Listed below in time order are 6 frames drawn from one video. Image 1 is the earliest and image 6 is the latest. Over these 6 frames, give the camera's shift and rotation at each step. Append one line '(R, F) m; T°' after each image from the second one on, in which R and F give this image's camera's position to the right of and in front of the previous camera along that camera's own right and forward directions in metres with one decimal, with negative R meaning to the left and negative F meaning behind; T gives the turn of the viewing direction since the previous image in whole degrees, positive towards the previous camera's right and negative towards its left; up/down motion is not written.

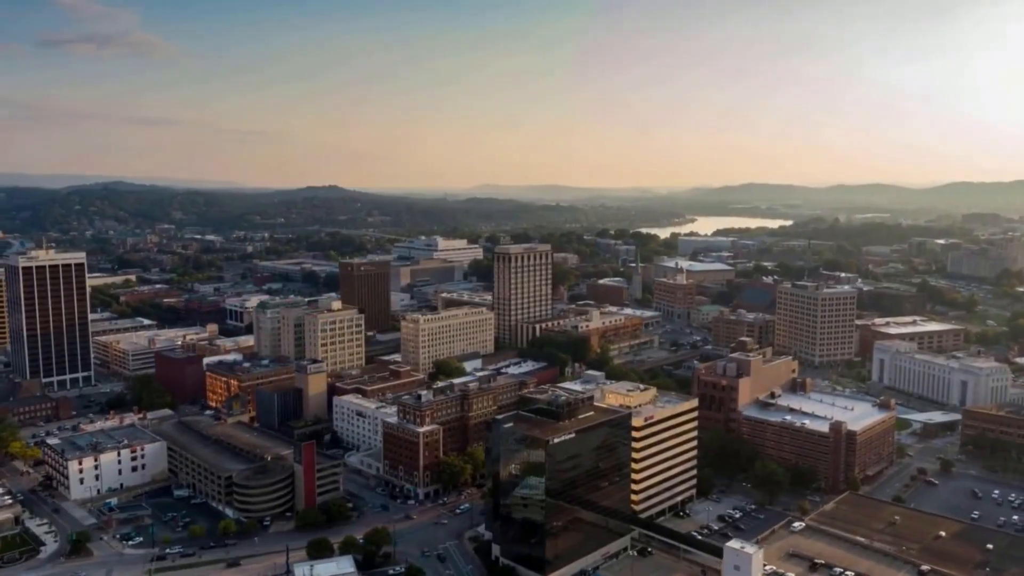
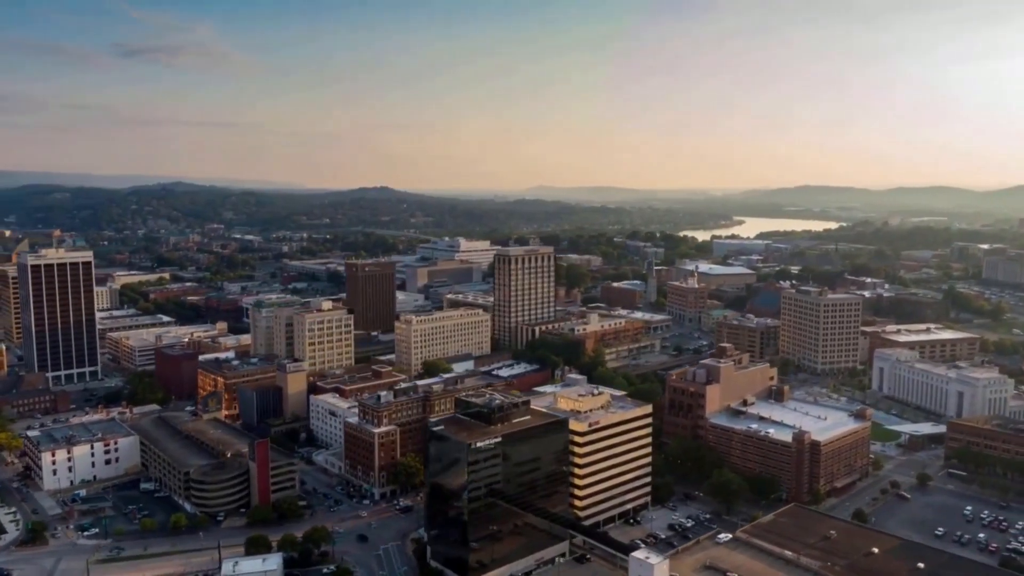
(+4.6, +0.2) m; -4°
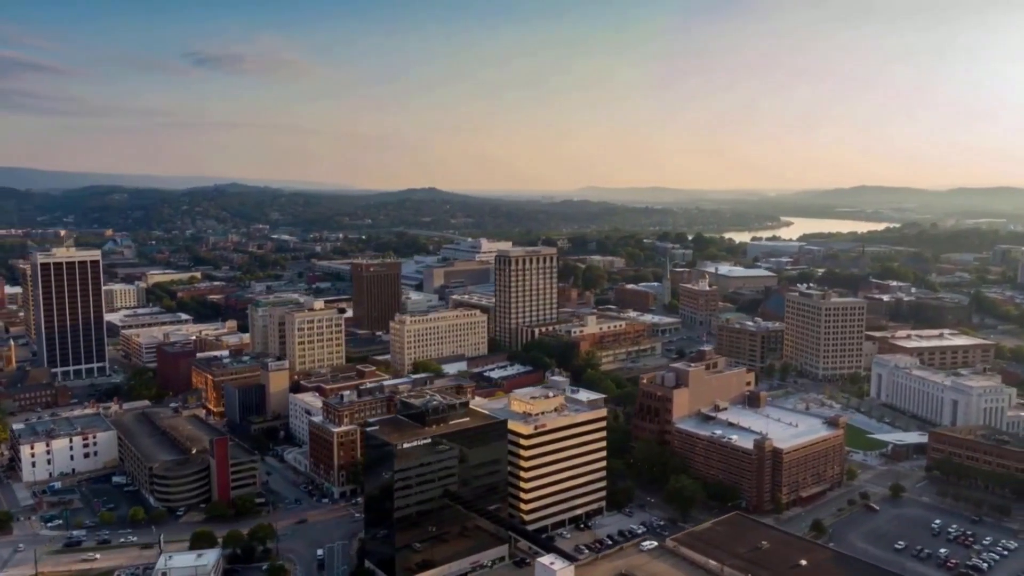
(+4.4, +0.3) m; -4°
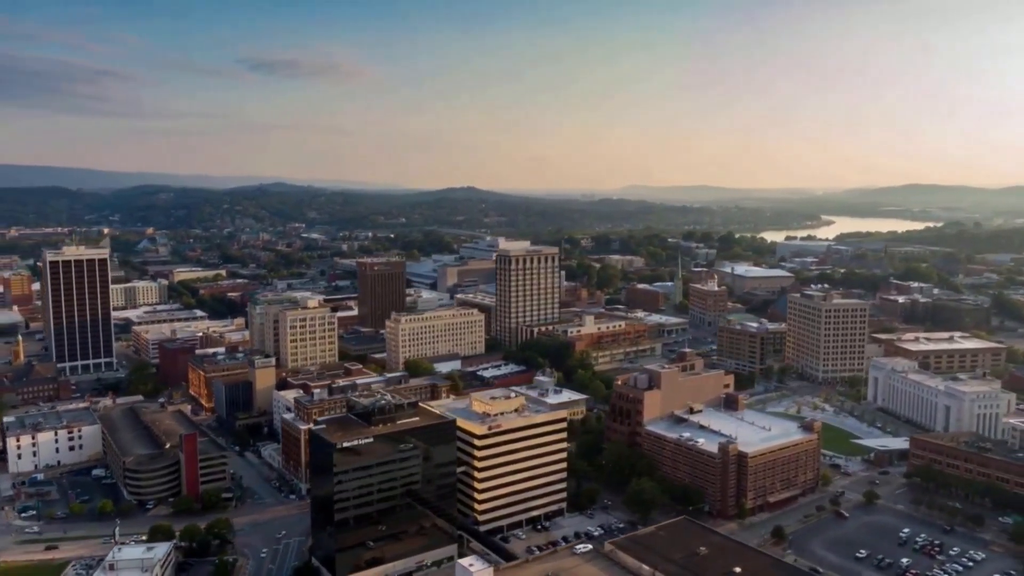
(+3.7, +0.2) m; -3°
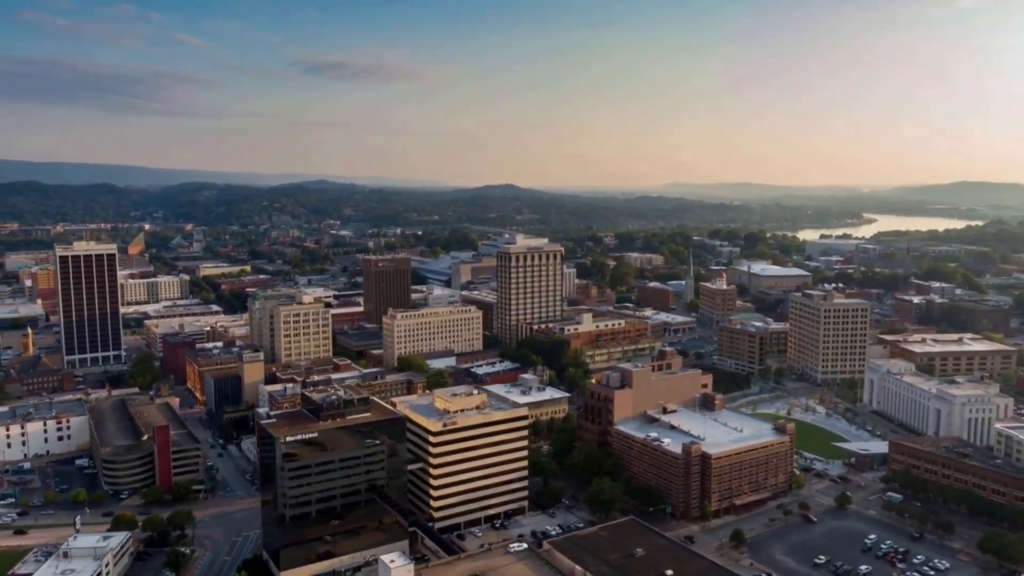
(+3.5, +0.2) m; -3°
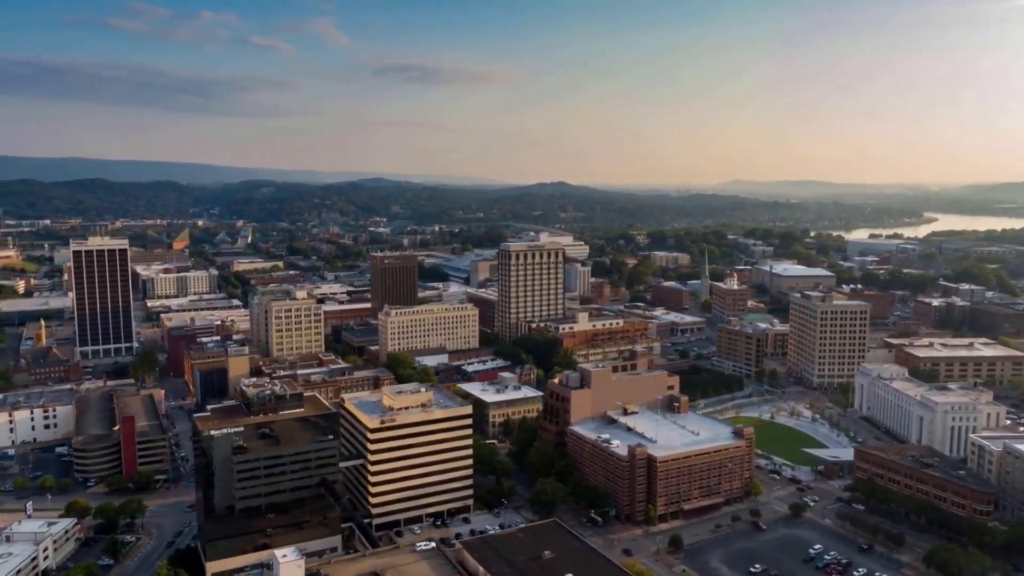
(+4.9, +0.4) m; -4°
